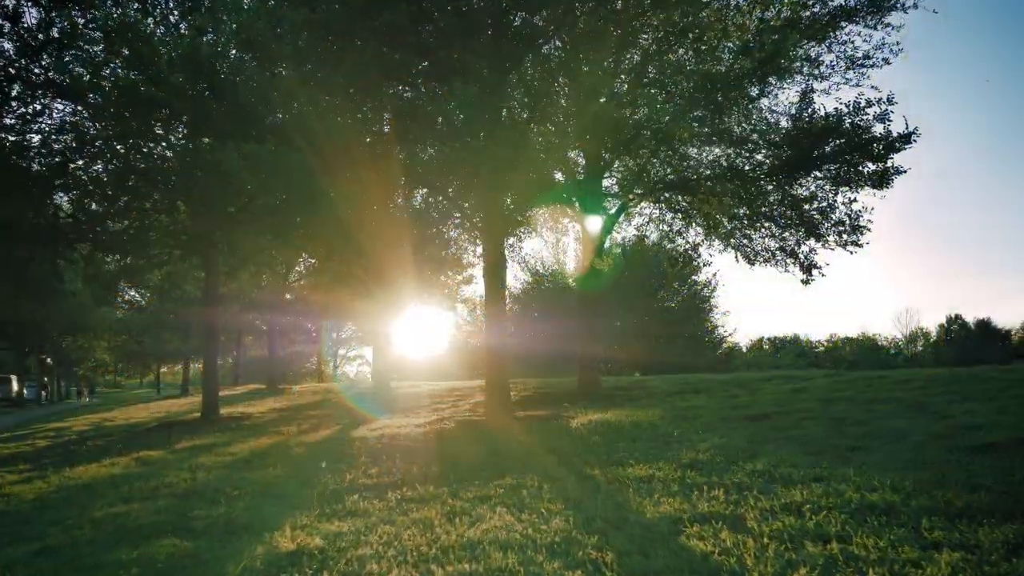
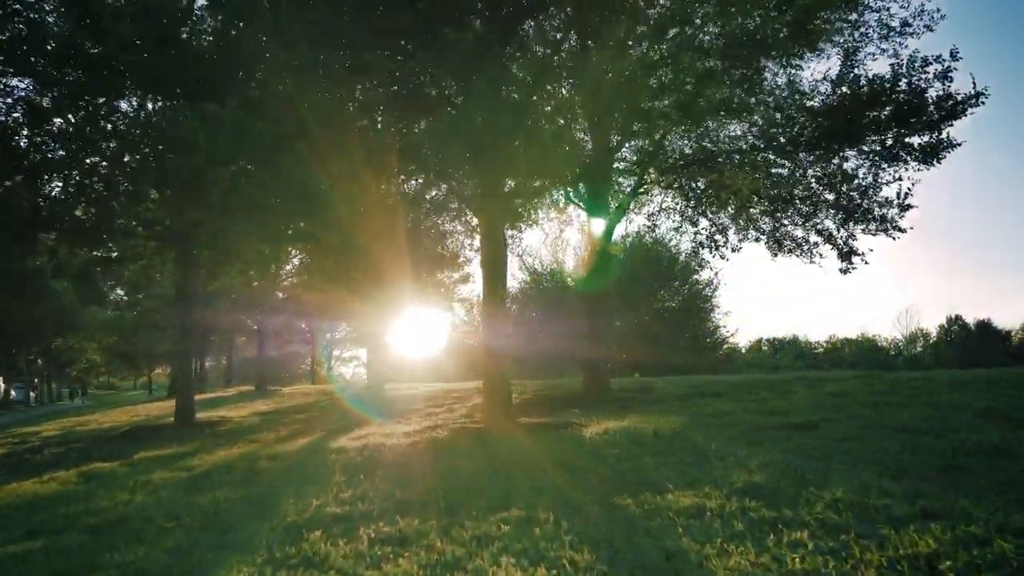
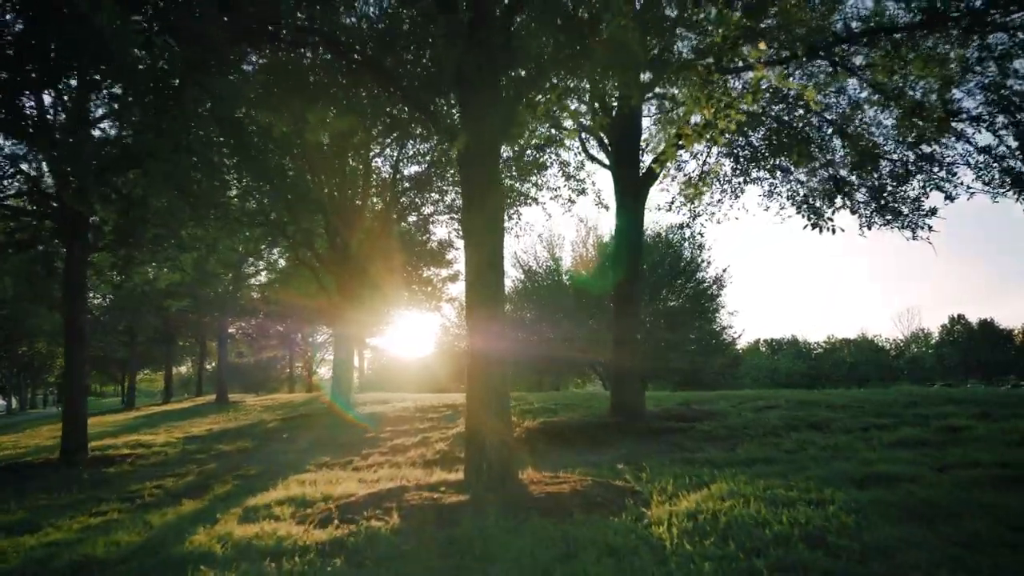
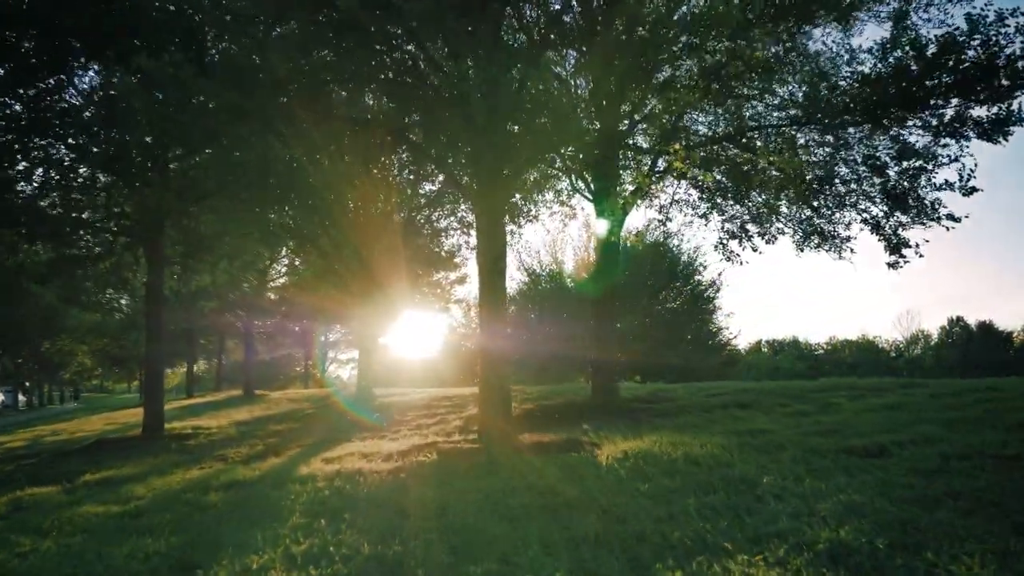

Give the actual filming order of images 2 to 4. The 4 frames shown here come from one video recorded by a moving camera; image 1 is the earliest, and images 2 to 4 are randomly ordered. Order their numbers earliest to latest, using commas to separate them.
2, 4, 3
